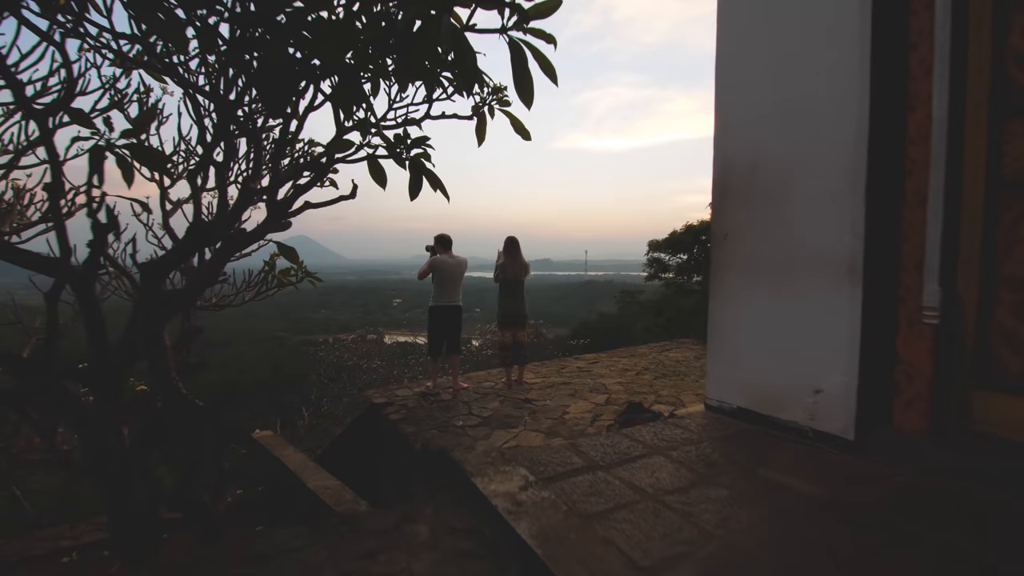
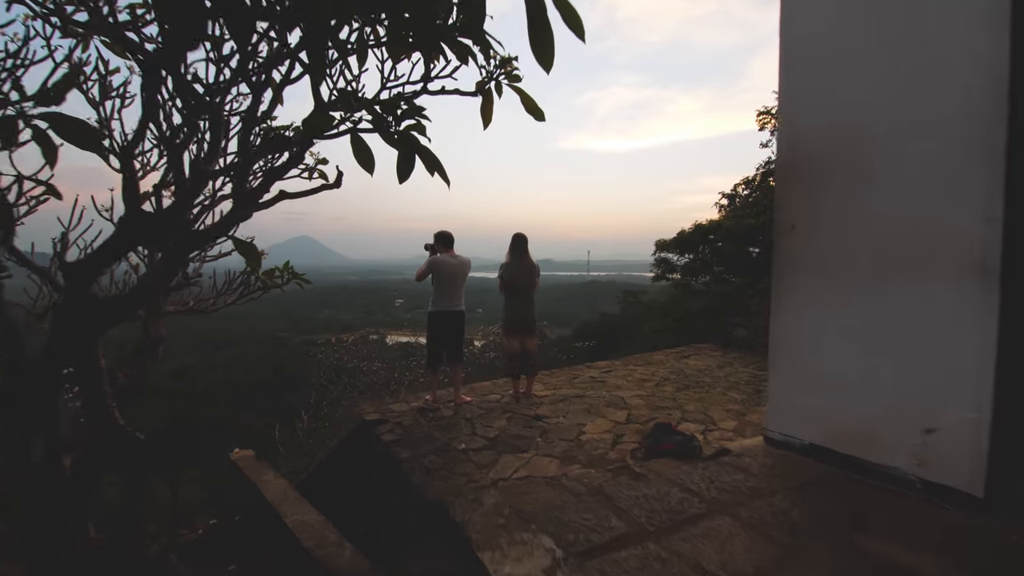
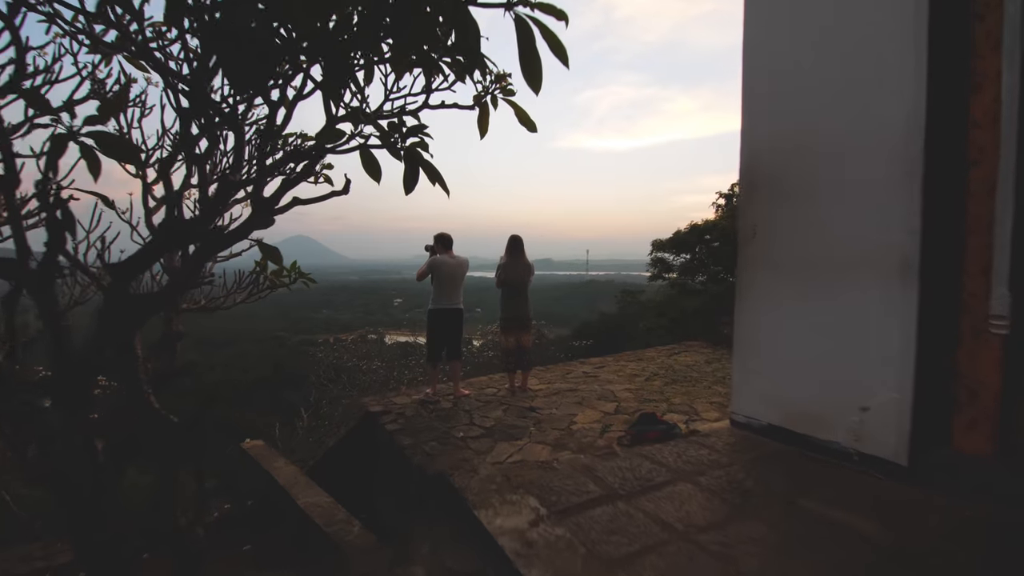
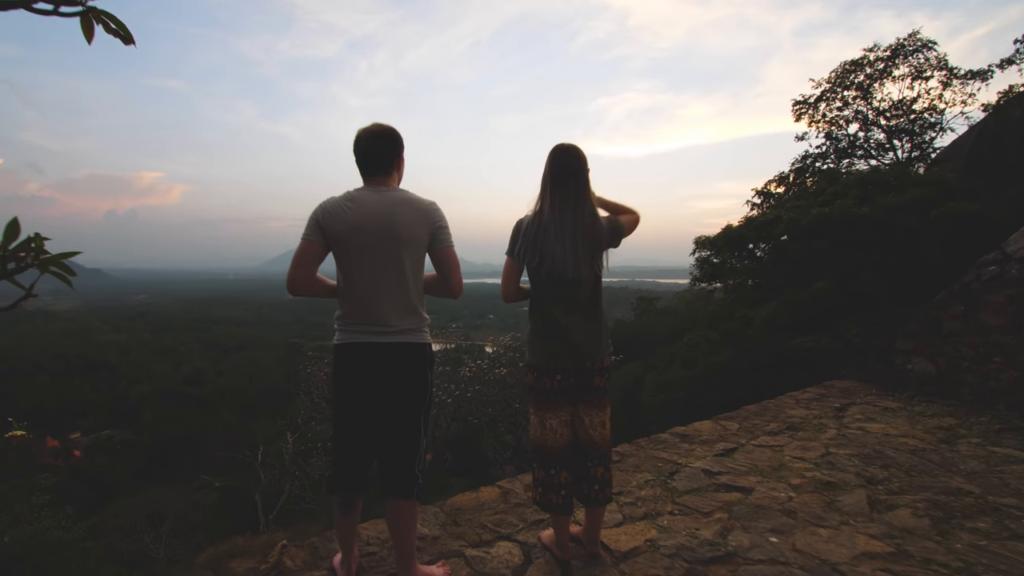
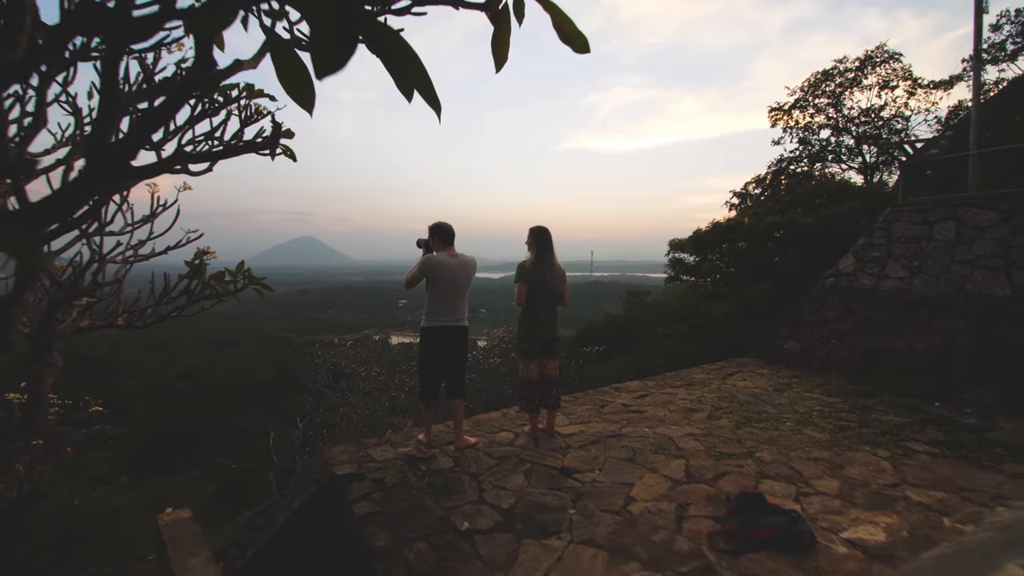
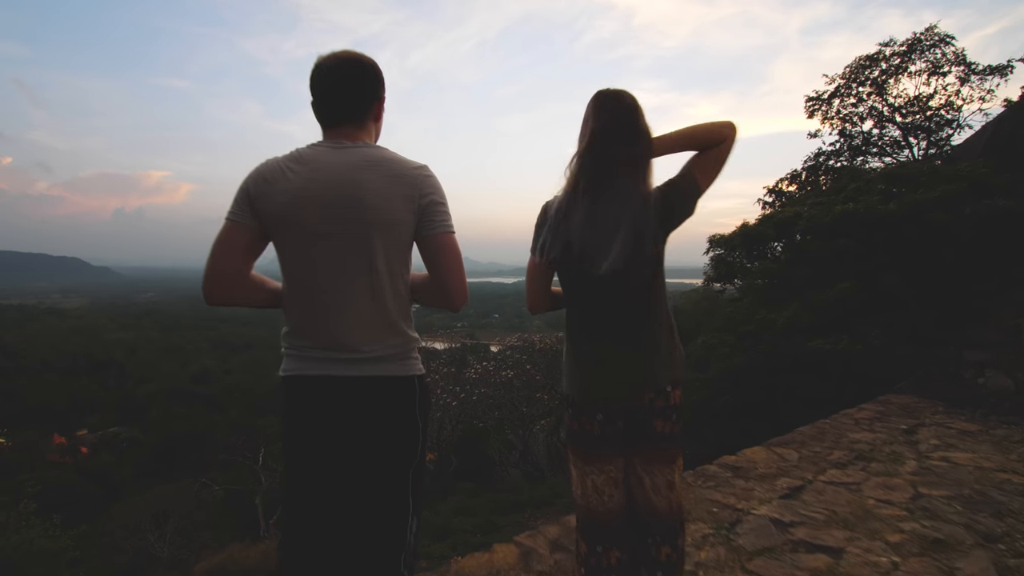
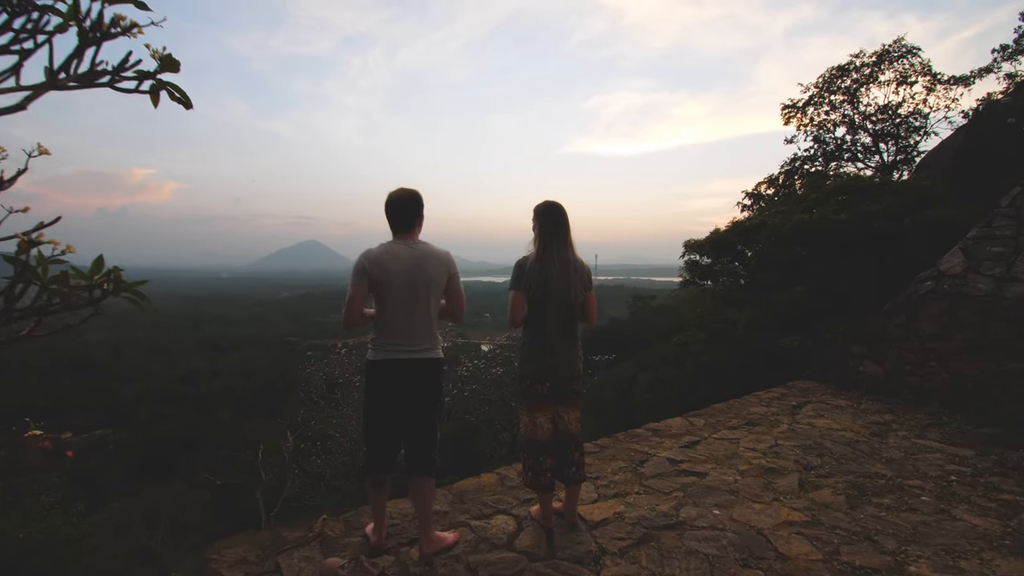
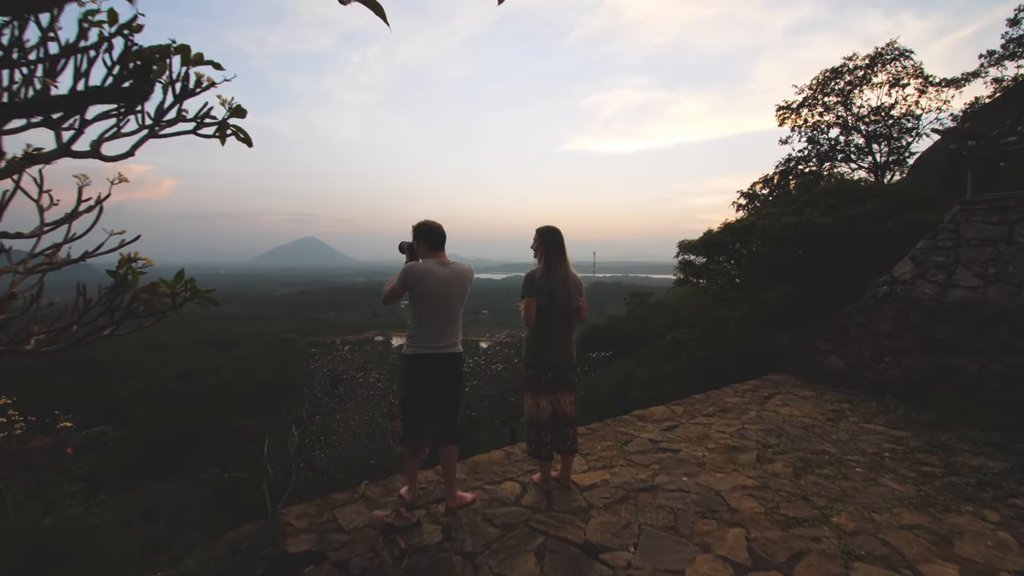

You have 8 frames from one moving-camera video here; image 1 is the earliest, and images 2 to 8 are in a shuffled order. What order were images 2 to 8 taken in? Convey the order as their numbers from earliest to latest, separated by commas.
3, 2, 5, 8, 7, 4, 6
